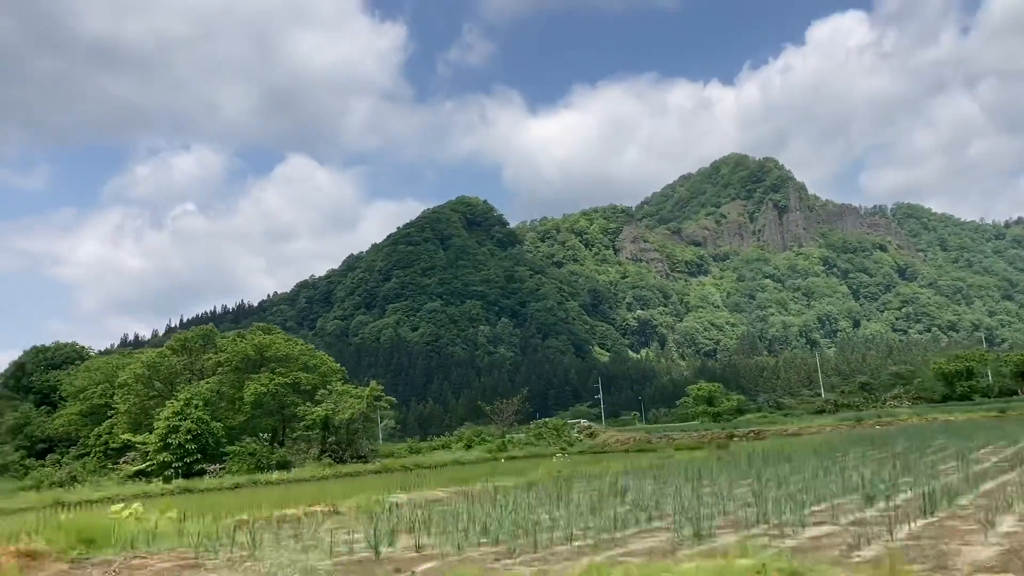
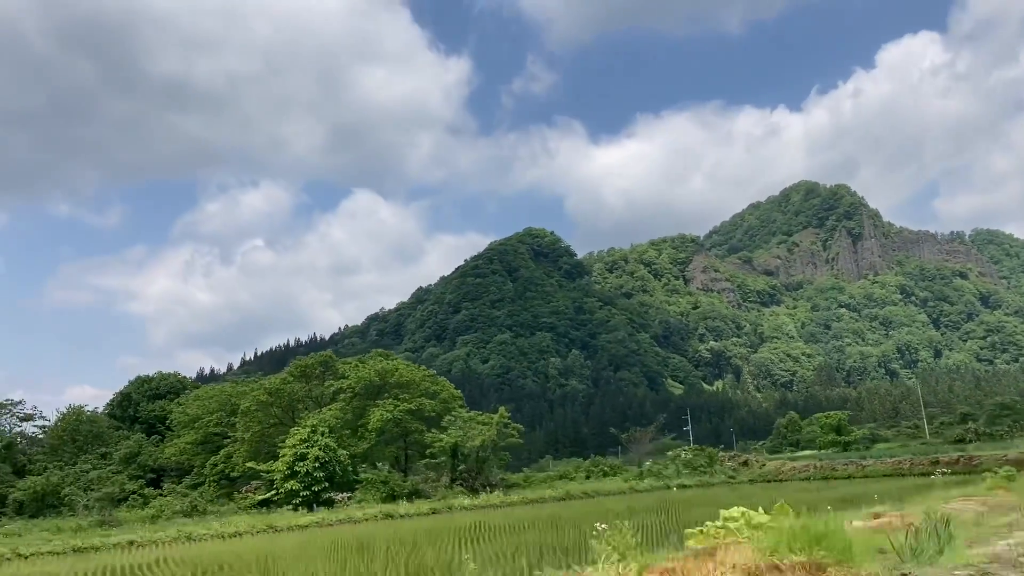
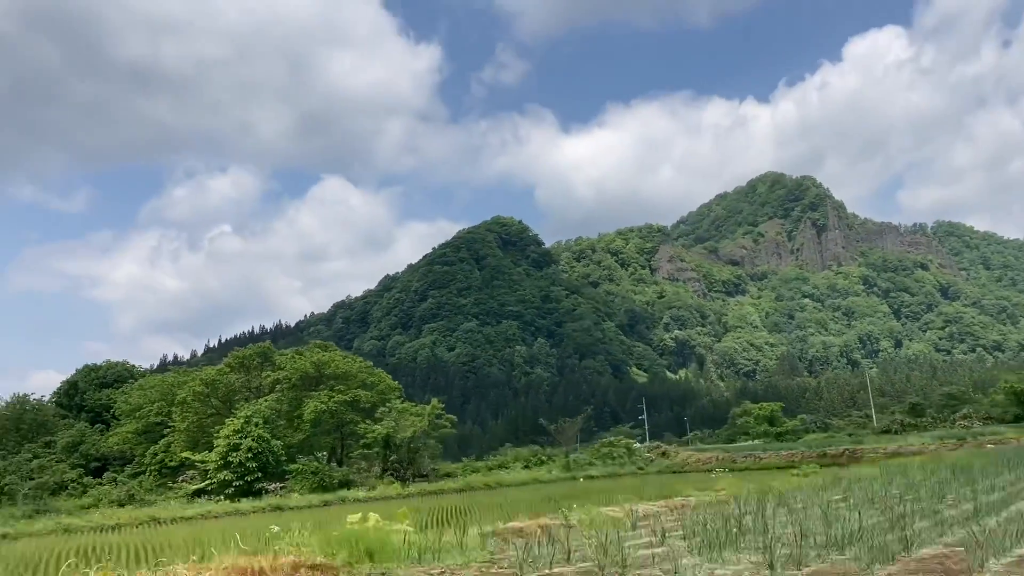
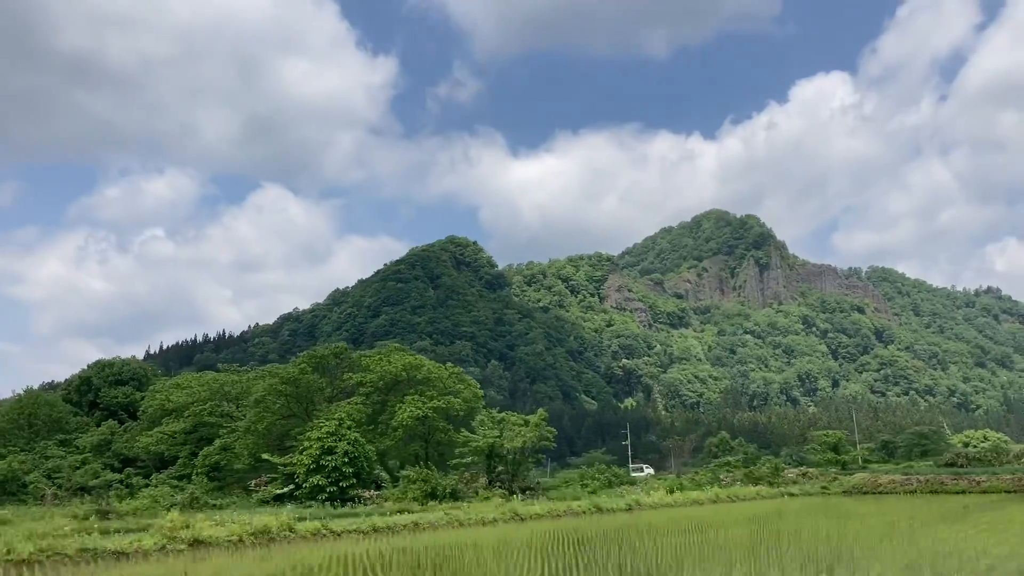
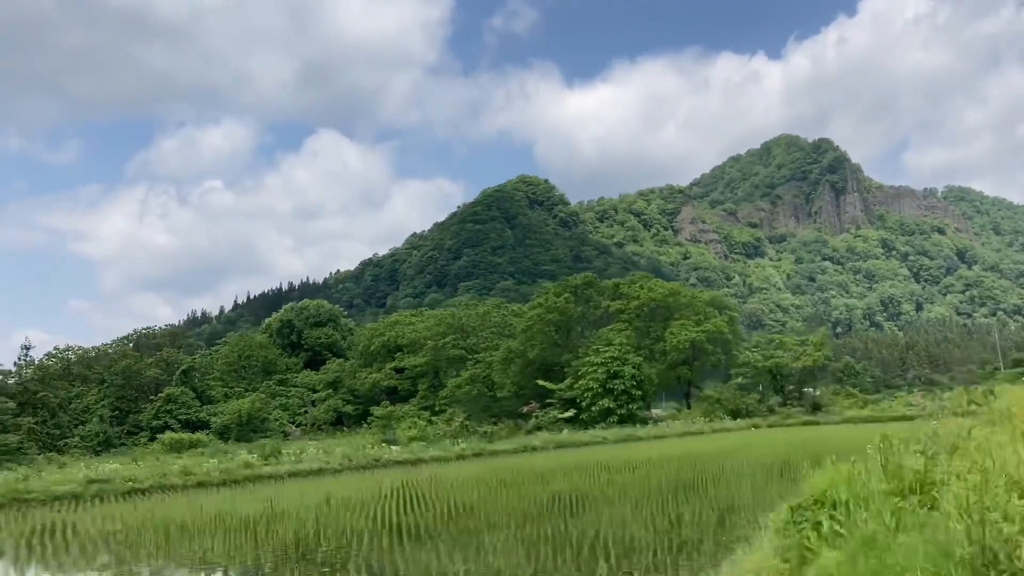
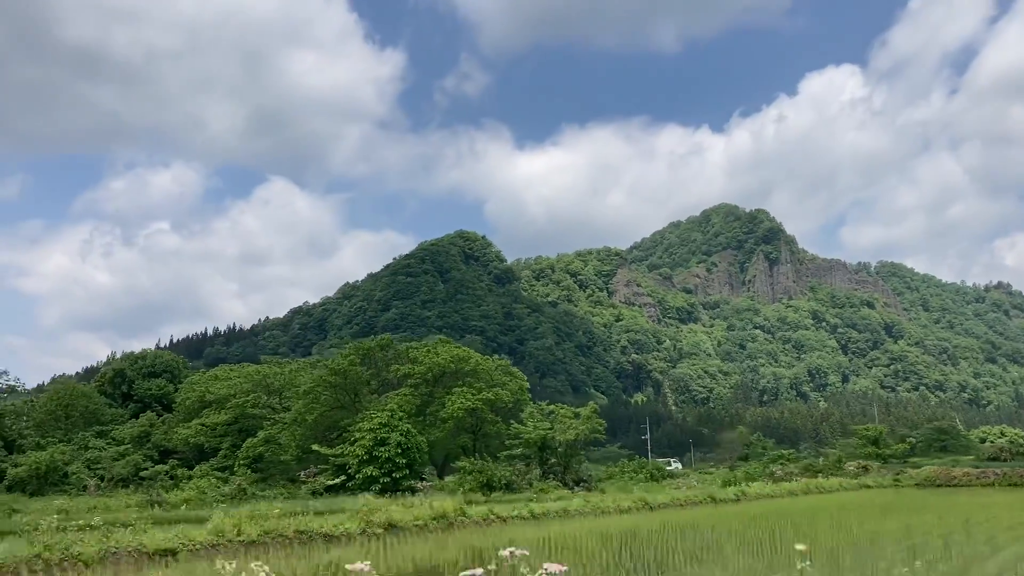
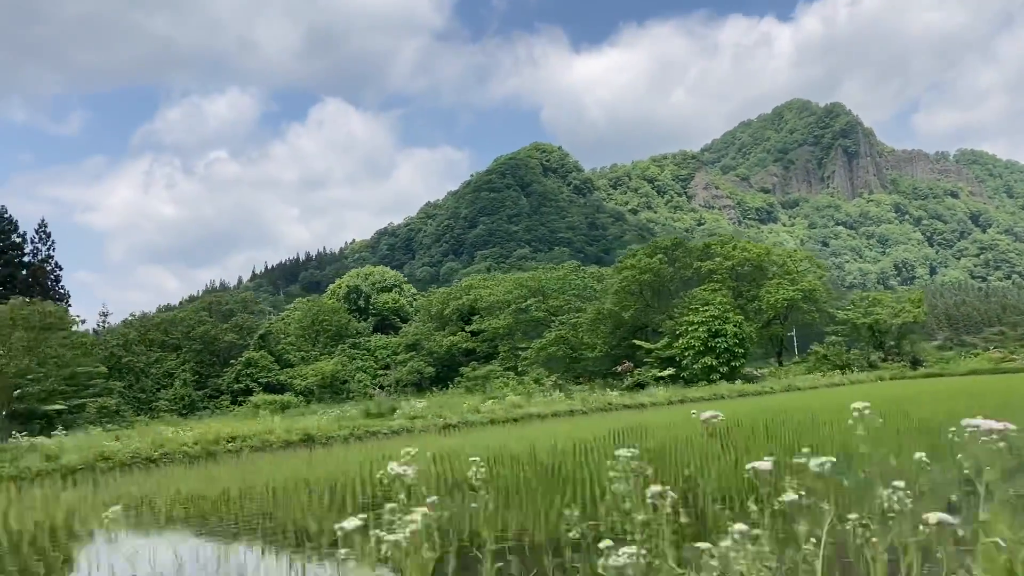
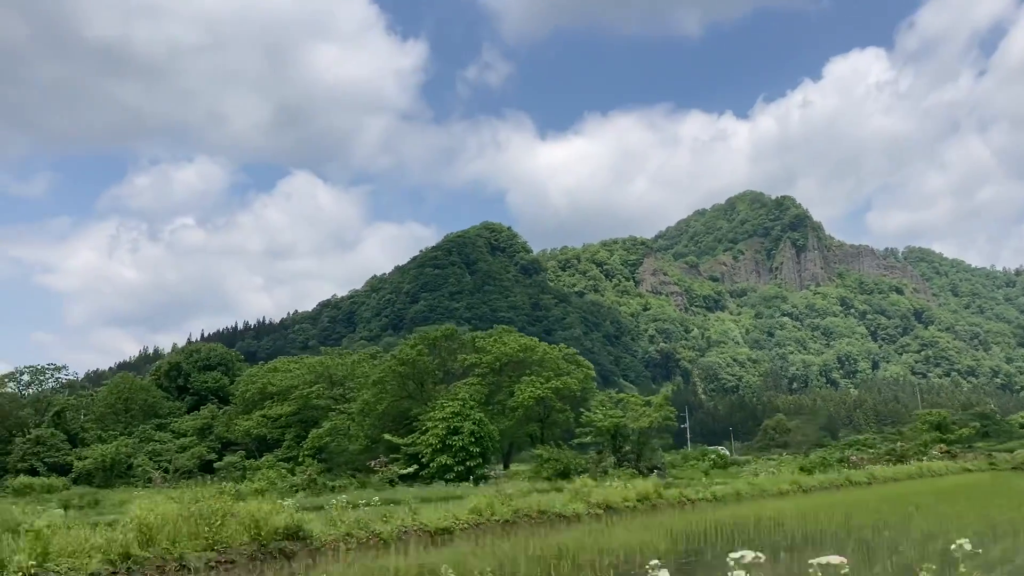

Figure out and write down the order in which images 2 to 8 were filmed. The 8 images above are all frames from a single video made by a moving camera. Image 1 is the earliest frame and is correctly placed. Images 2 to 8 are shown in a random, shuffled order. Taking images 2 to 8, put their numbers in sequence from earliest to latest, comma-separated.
3, 2, 4, 6, 8, 5, 7
